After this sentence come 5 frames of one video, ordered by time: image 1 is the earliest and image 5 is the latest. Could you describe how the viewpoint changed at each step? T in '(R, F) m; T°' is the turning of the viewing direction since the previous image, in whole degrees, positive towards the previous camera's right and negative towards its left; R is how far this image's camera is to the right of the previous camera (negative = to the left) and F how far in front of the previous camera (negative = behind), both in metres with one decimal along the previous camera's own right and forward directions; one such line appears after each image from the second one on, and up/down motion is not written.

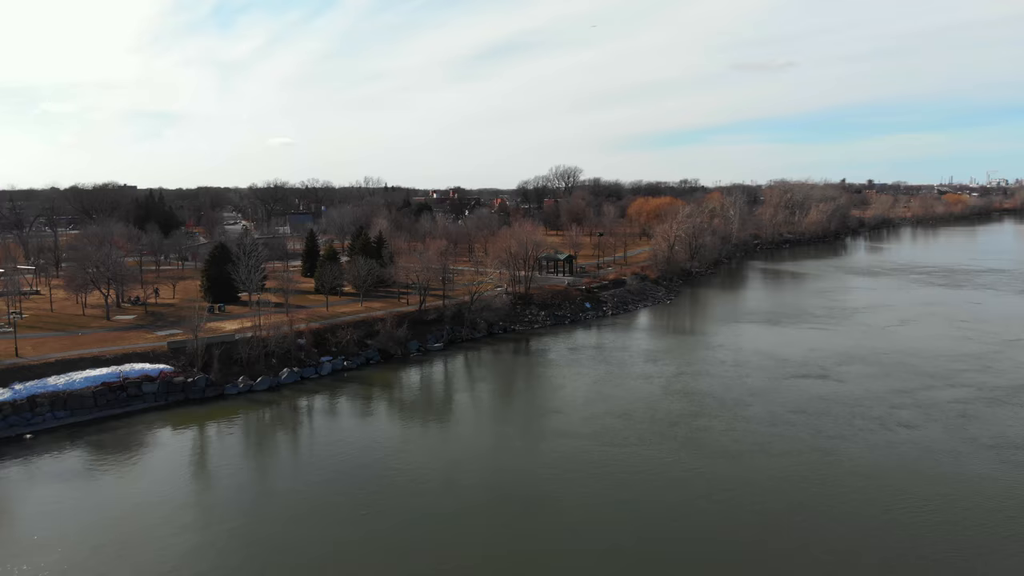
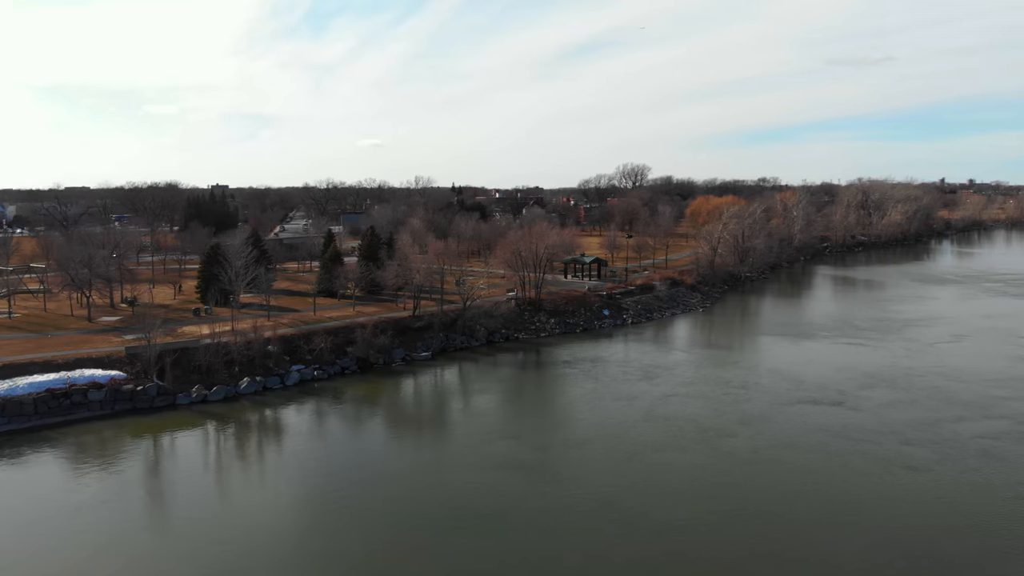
(+2.9, +2.0) m; -5°
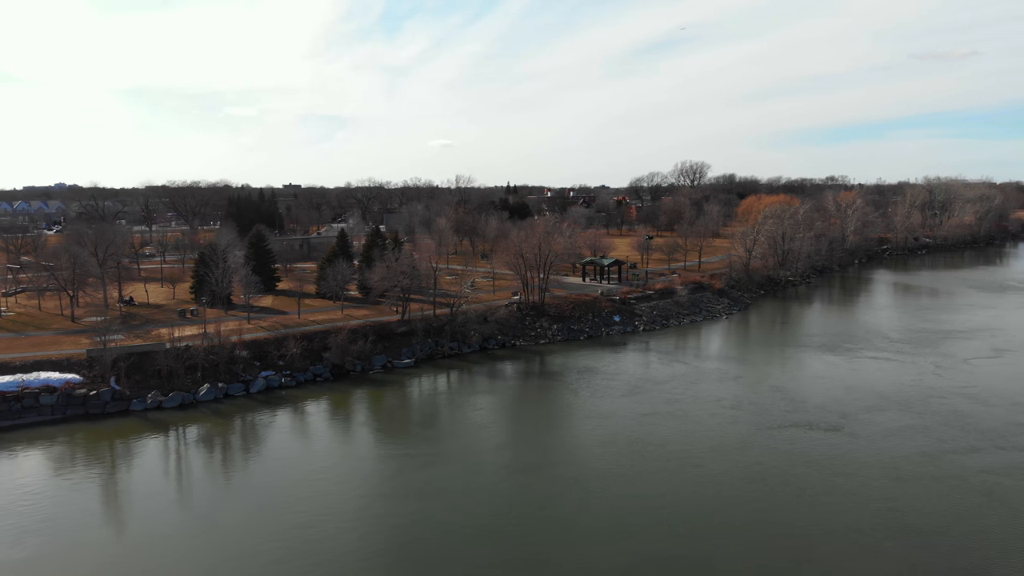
(+2.6, +1.4) m; -4°
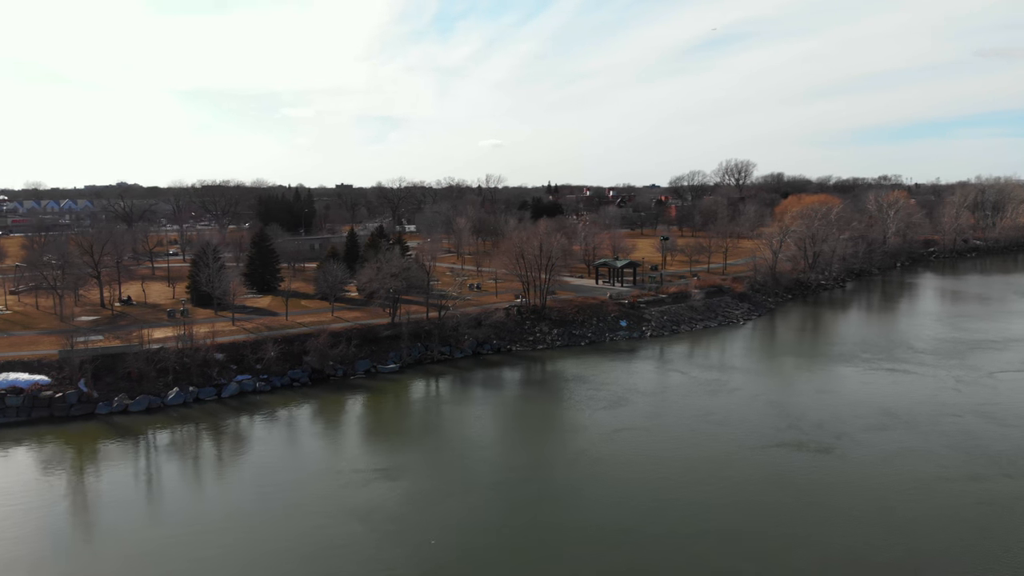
(+1.9, +1.0) m; -3°
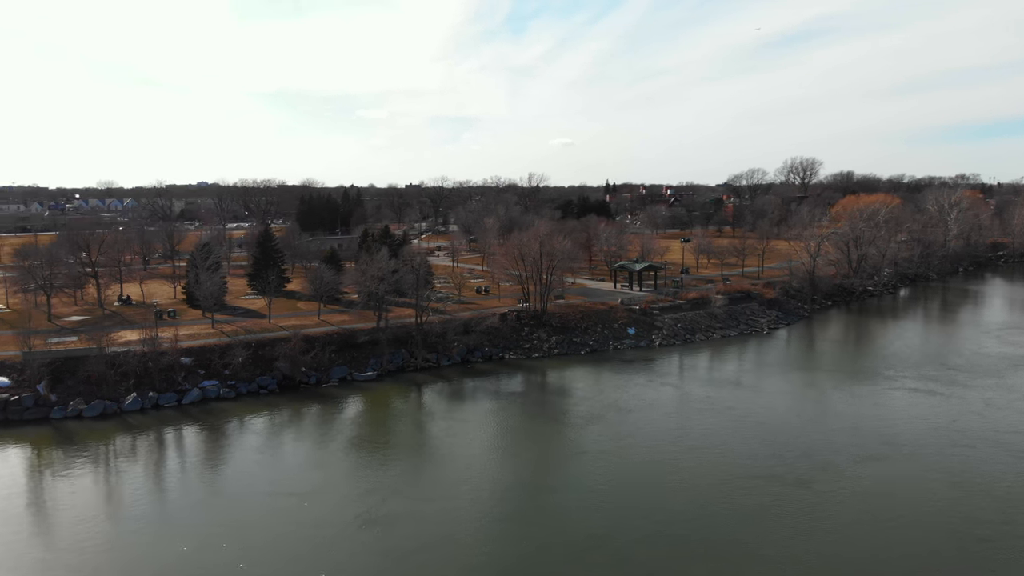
(+2.7, +1.3) m; -4°
